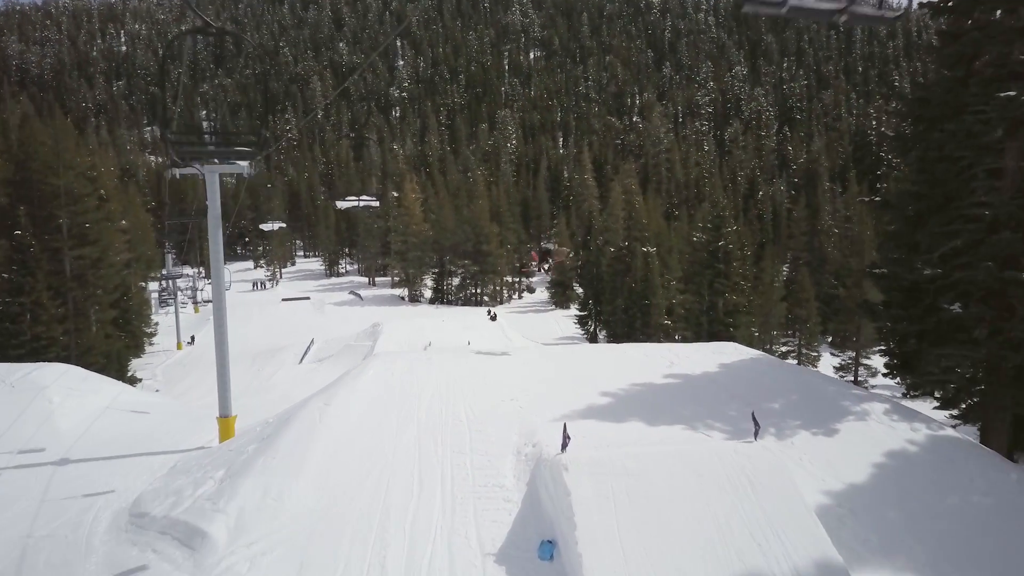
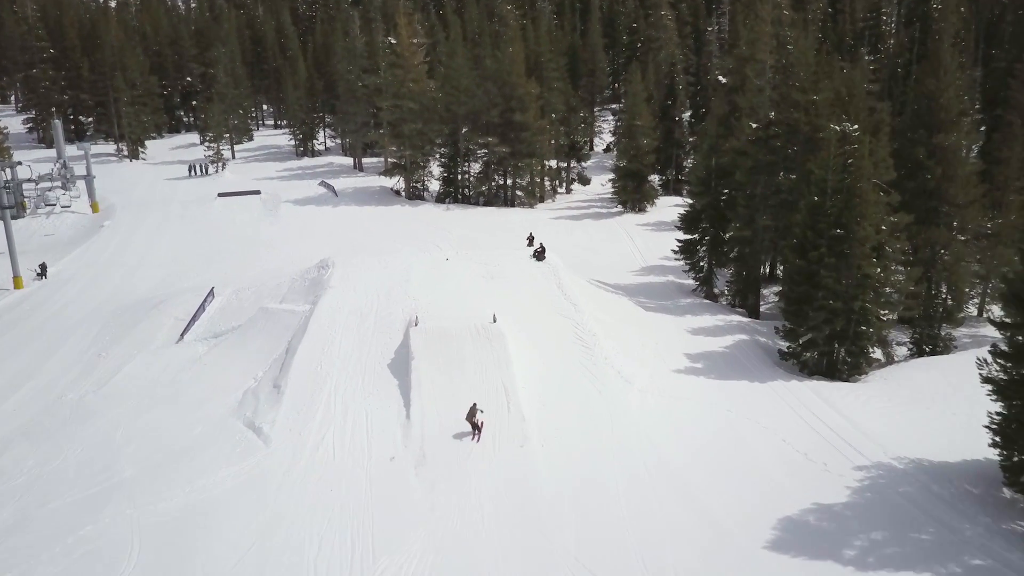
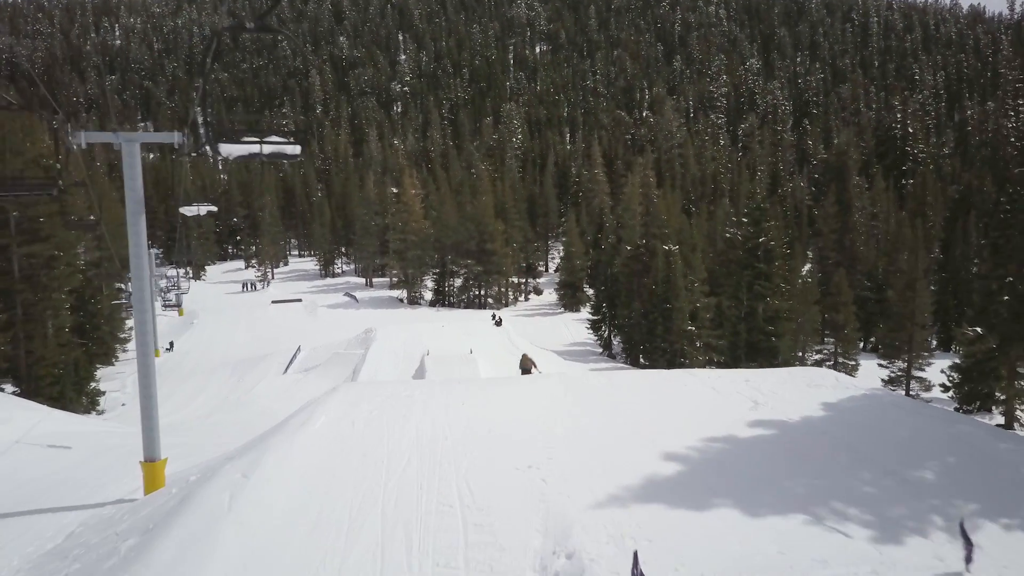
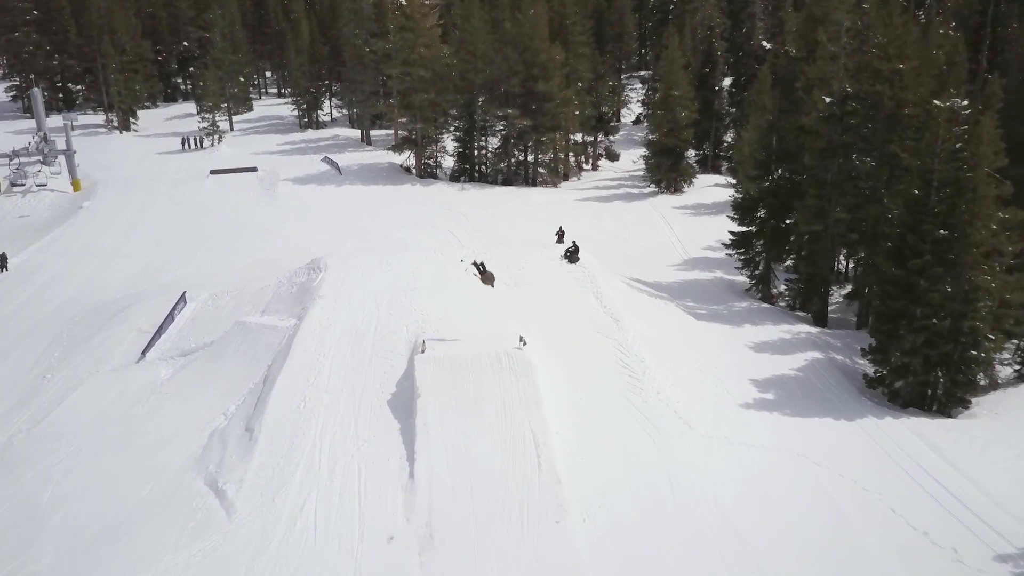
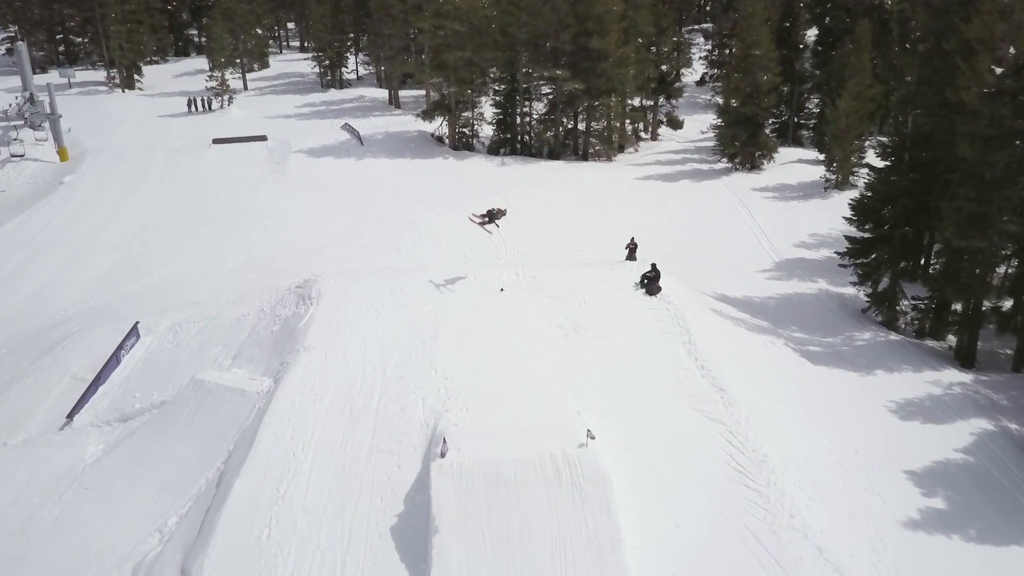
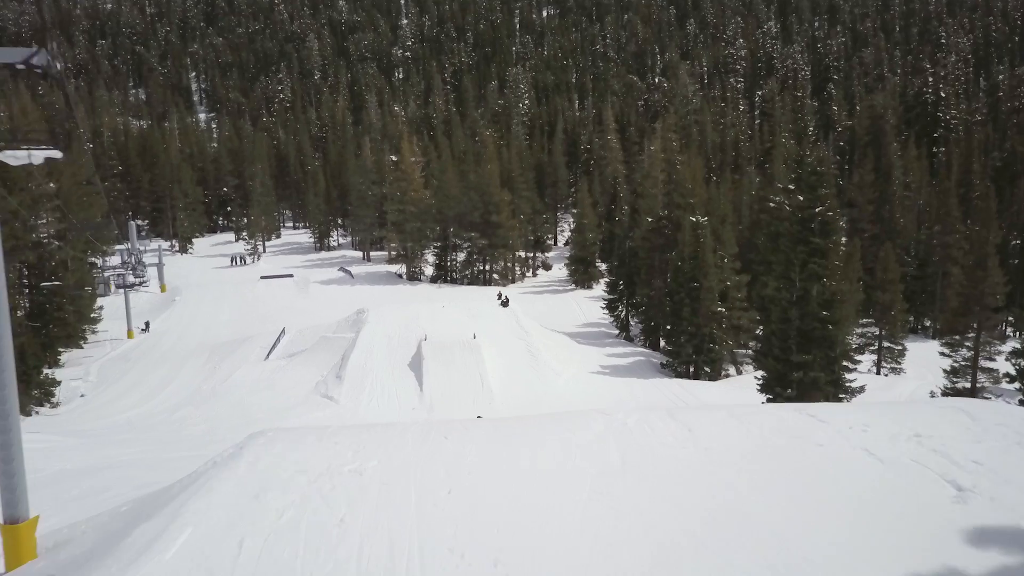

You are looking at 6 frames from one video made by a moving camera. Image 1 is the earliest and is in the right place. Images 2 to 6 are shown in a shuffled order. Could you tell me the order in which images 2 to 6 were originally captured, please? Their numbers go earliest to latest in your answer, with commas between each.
3, 6, 2, 4, 5
